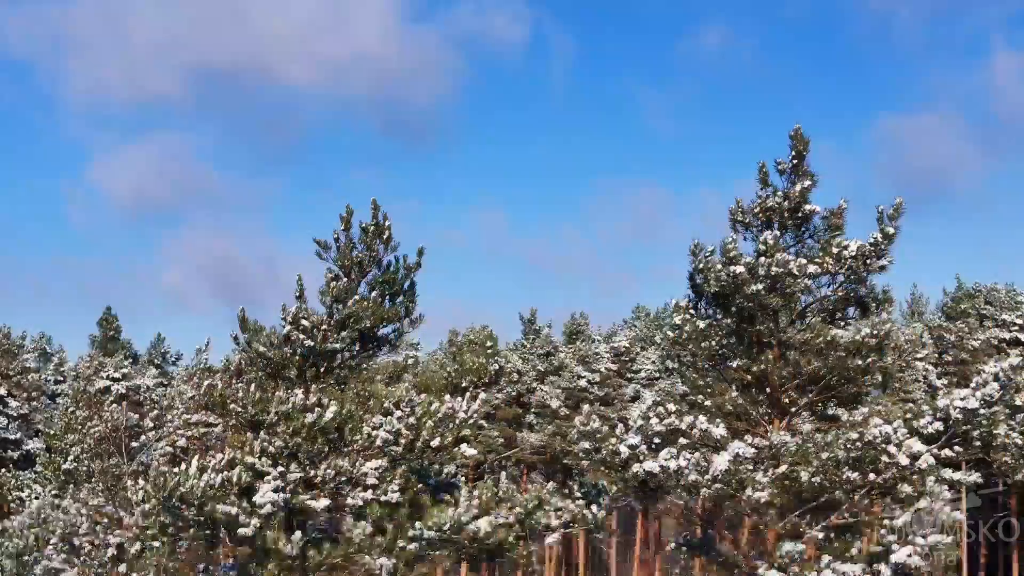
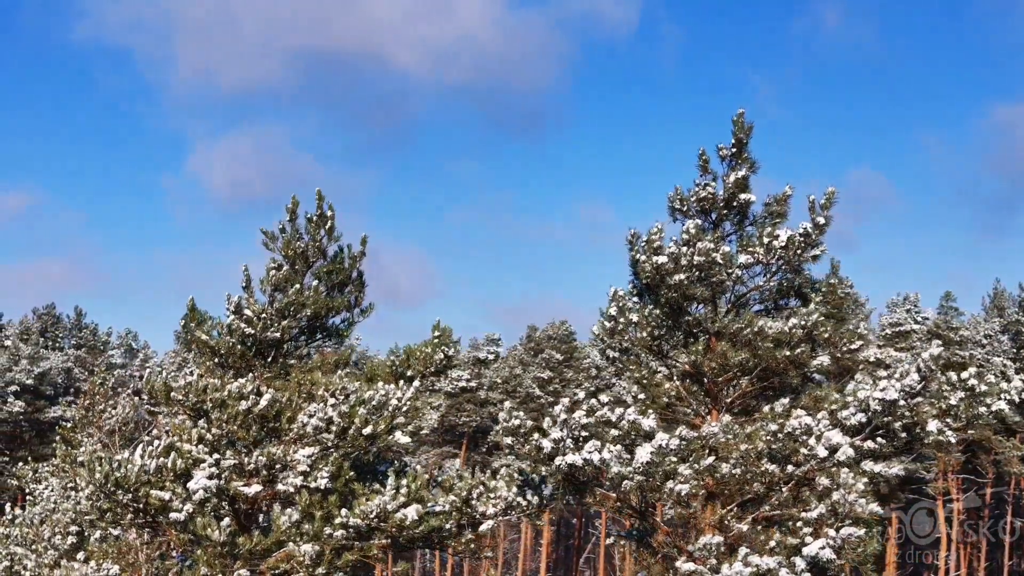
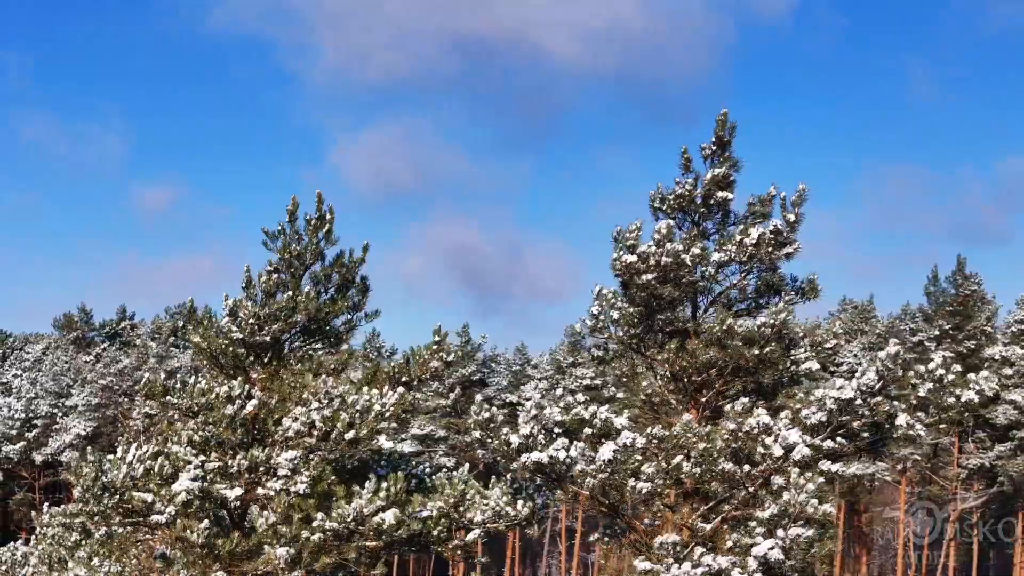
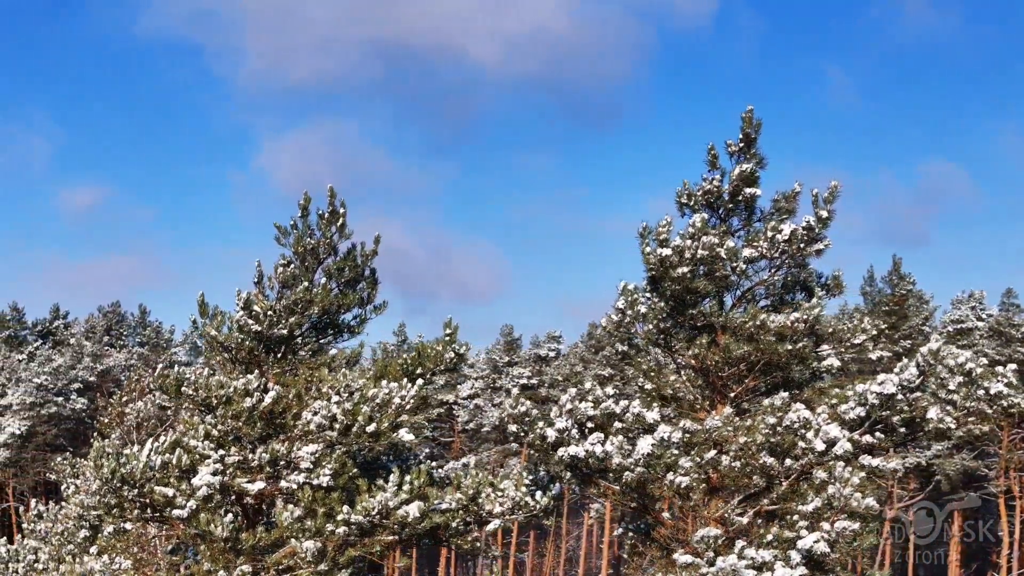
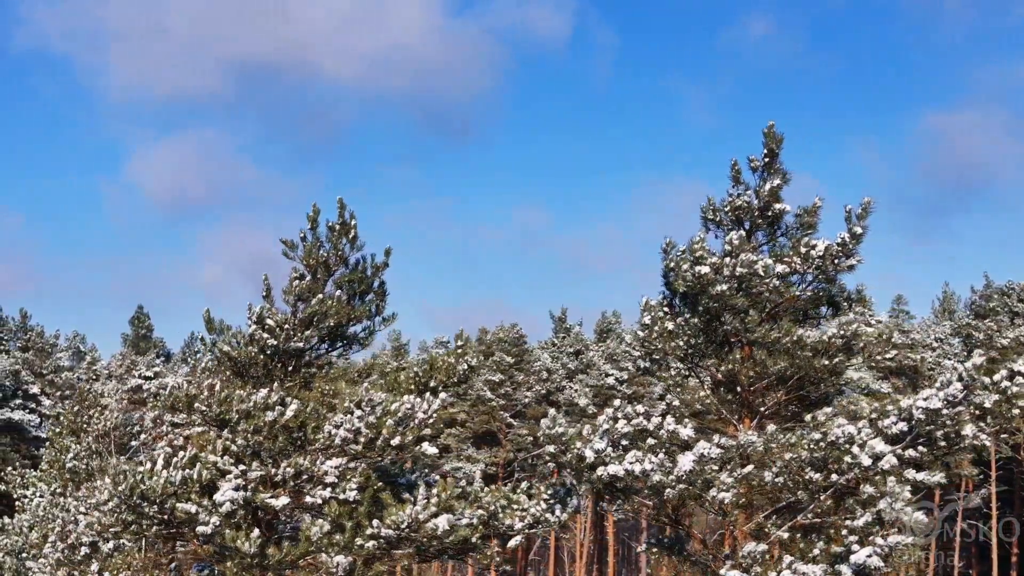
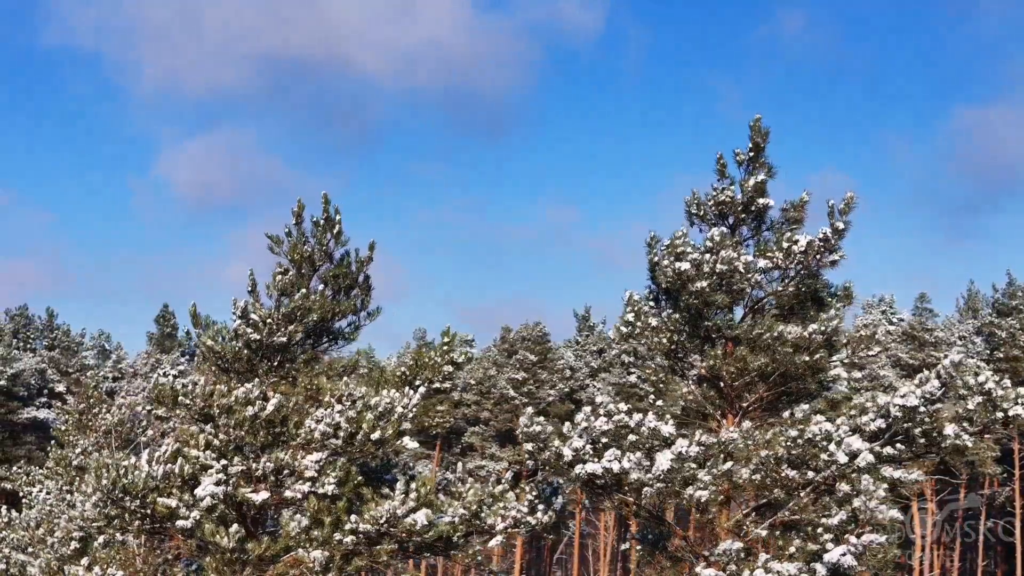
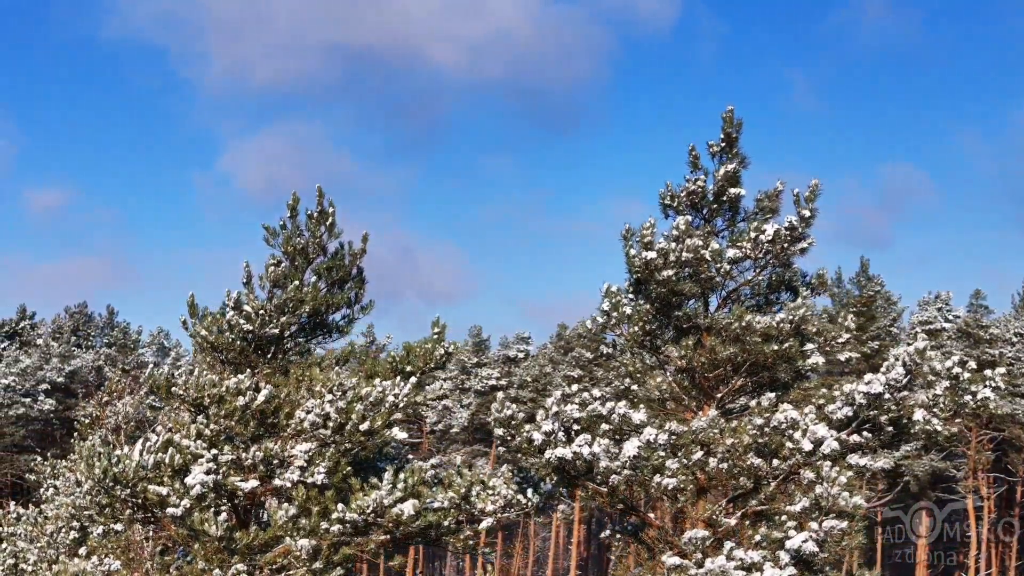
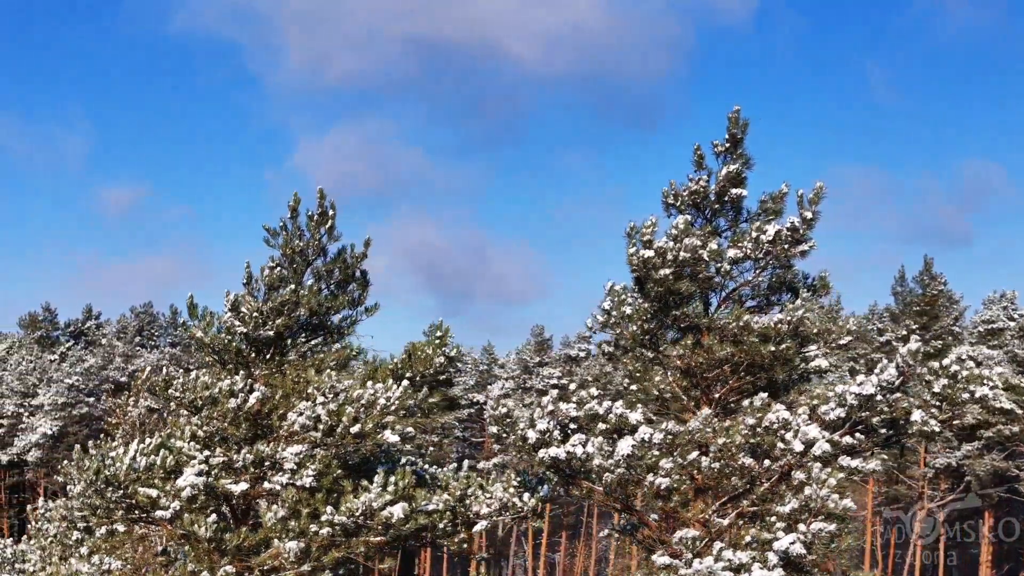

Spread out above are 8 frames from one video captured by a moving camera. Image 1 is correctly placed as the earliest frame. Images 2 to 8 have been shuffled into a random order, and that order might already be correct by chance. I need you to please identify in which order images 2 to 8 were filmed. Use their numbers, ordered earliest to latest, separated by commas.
5, 6, 2, 7, 4, 8, 3
